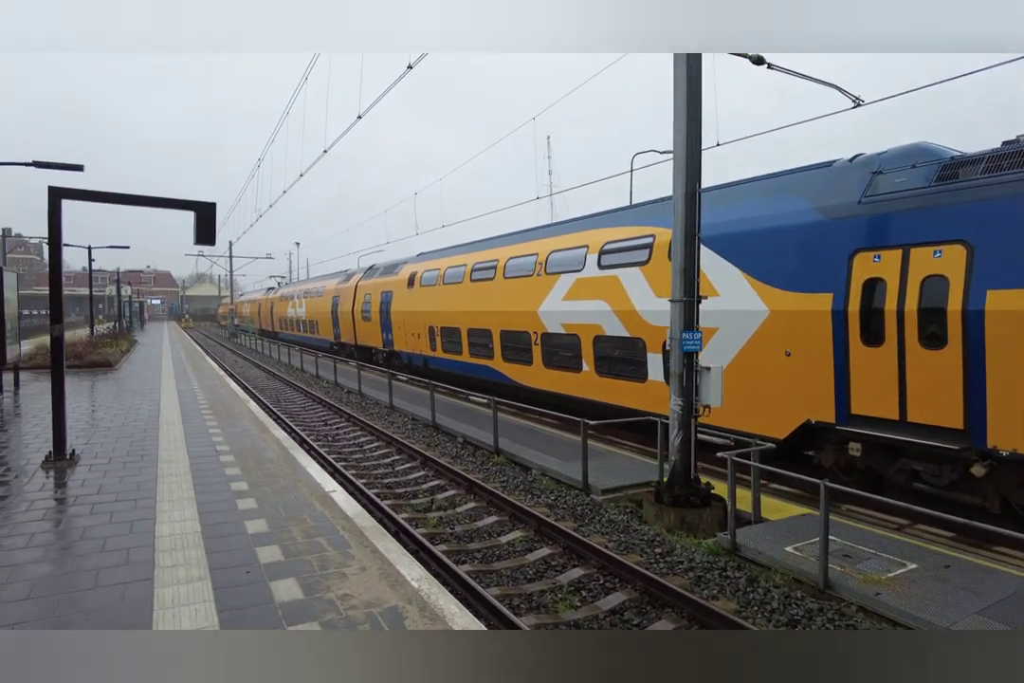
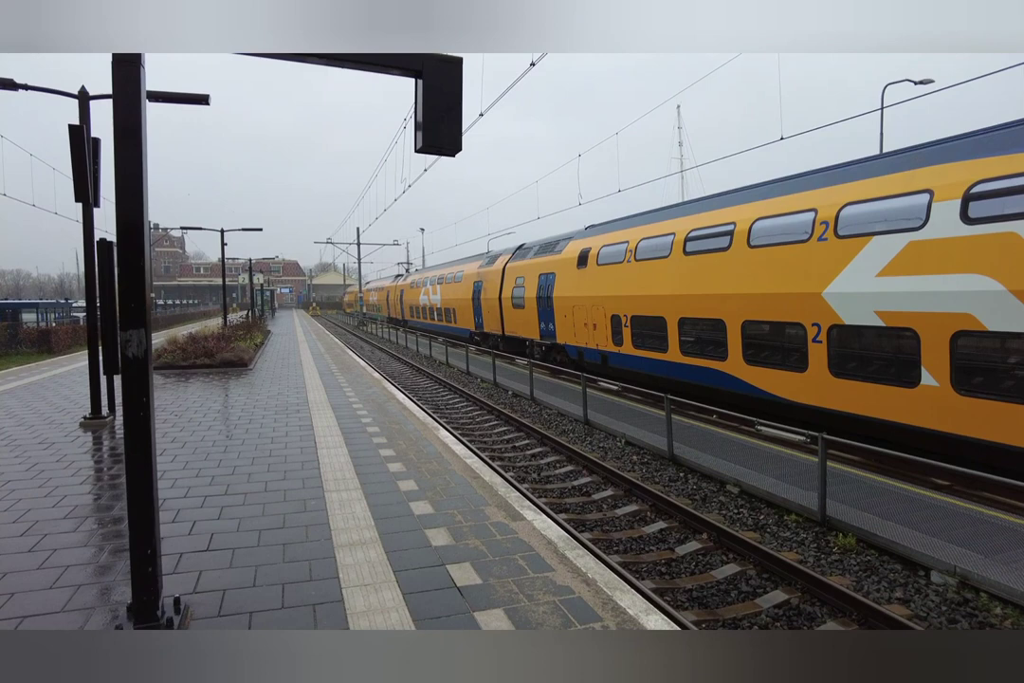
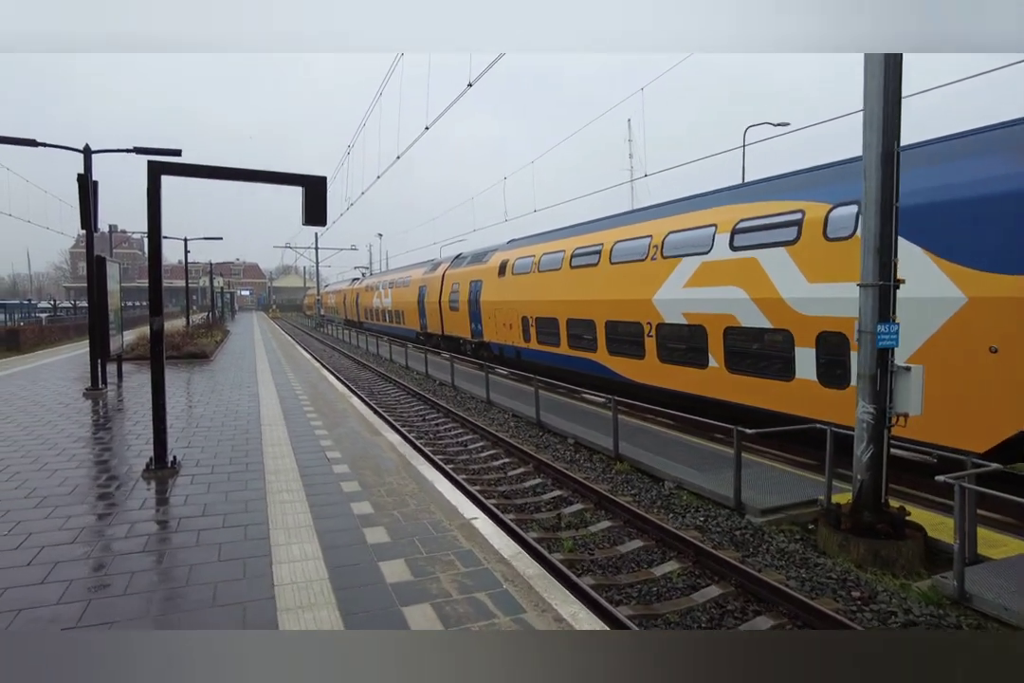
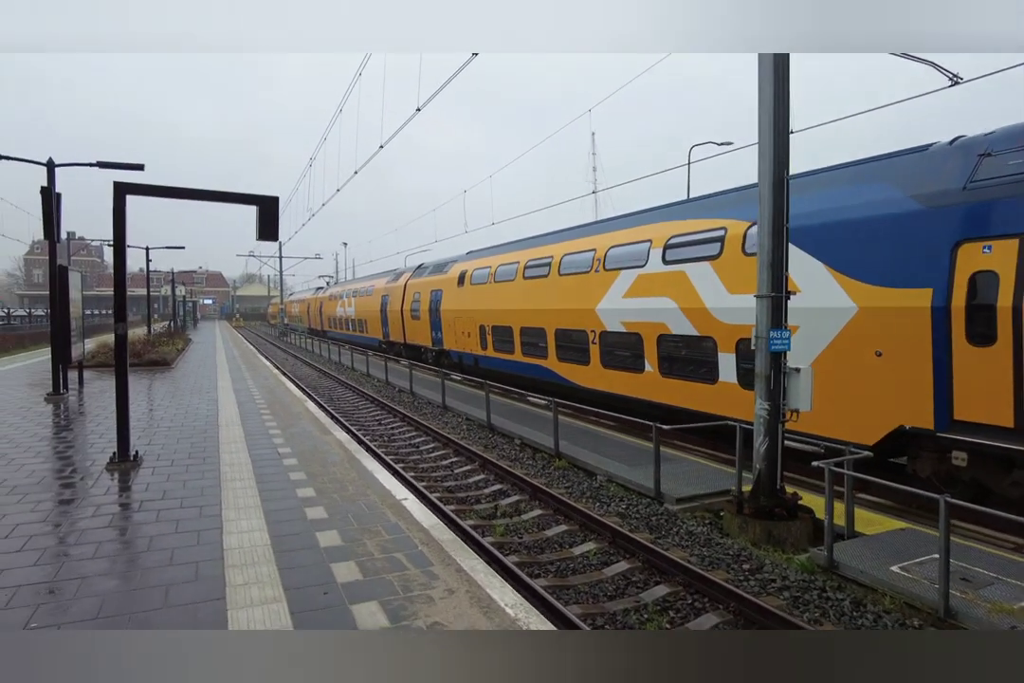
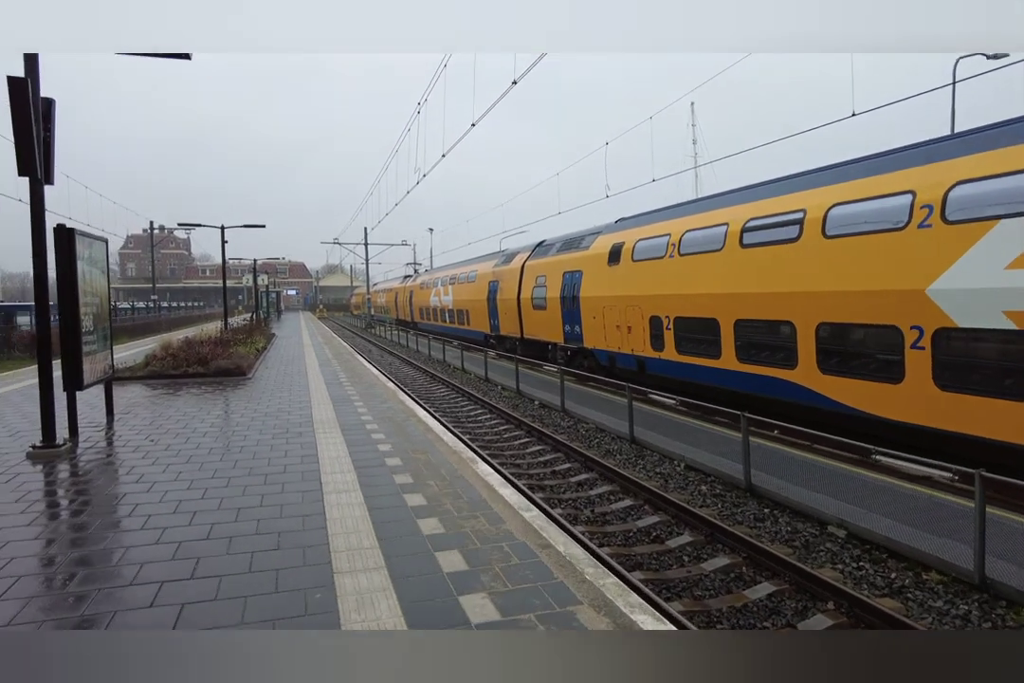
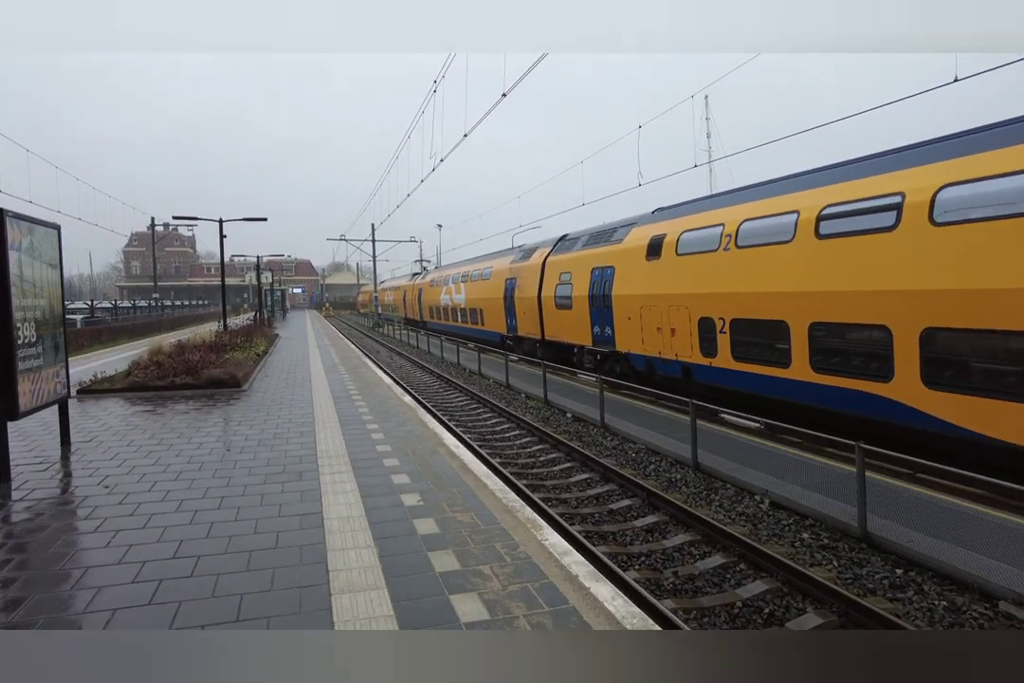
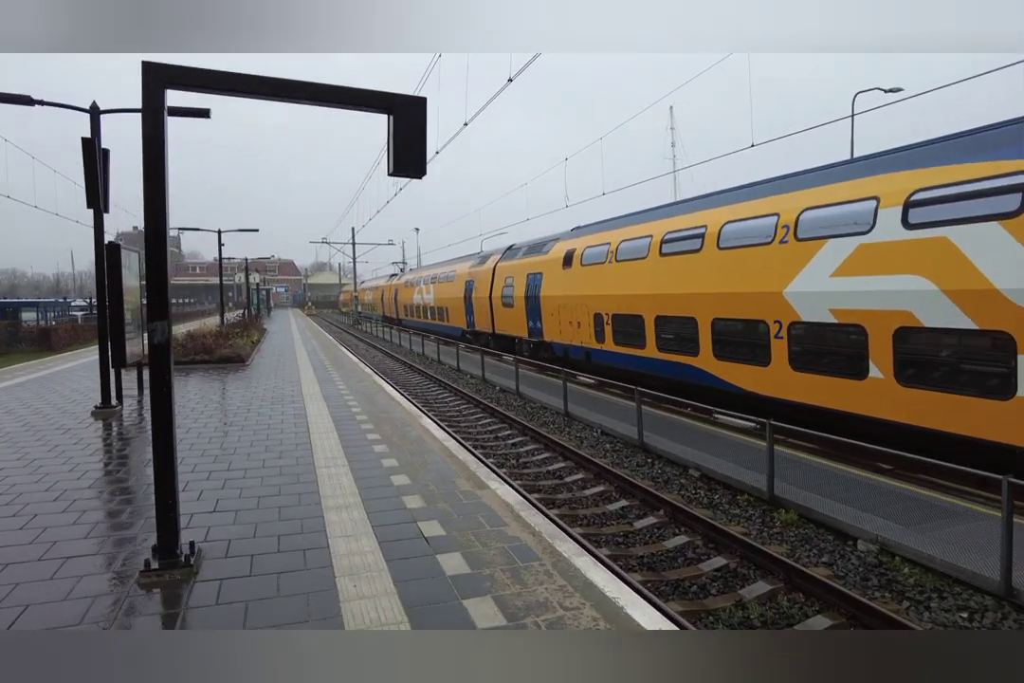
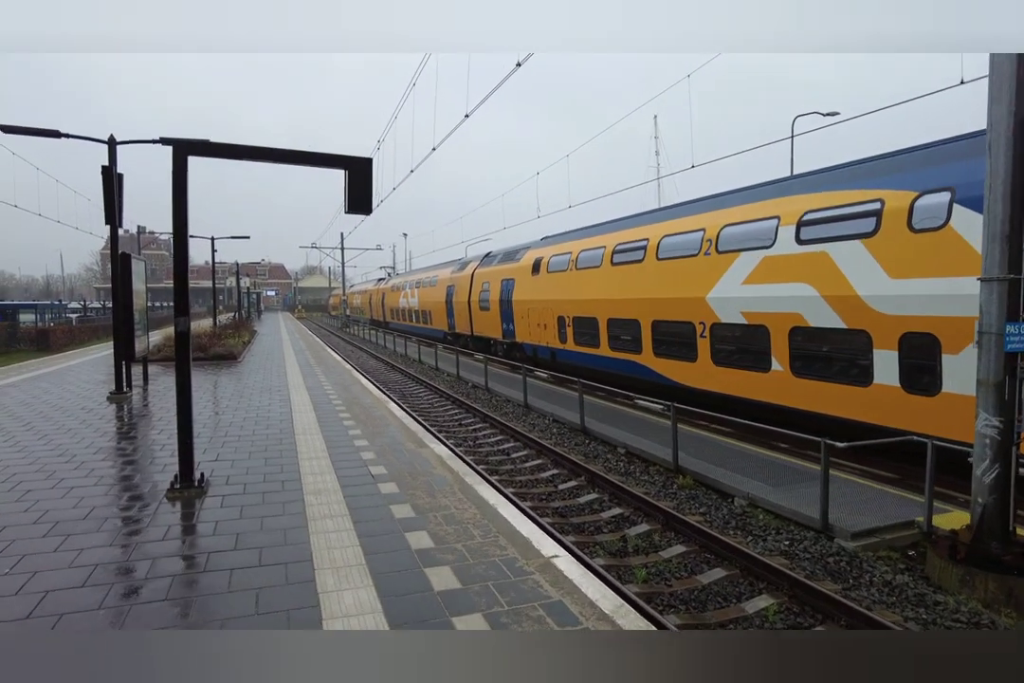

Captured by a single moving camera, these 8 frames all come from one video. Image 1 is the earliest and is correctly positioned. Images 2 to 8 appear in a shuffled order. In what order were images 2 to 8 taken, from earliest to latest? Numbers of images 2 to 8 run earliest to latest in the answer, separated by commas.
4, 3, 8, 7, 2, 5, 6
